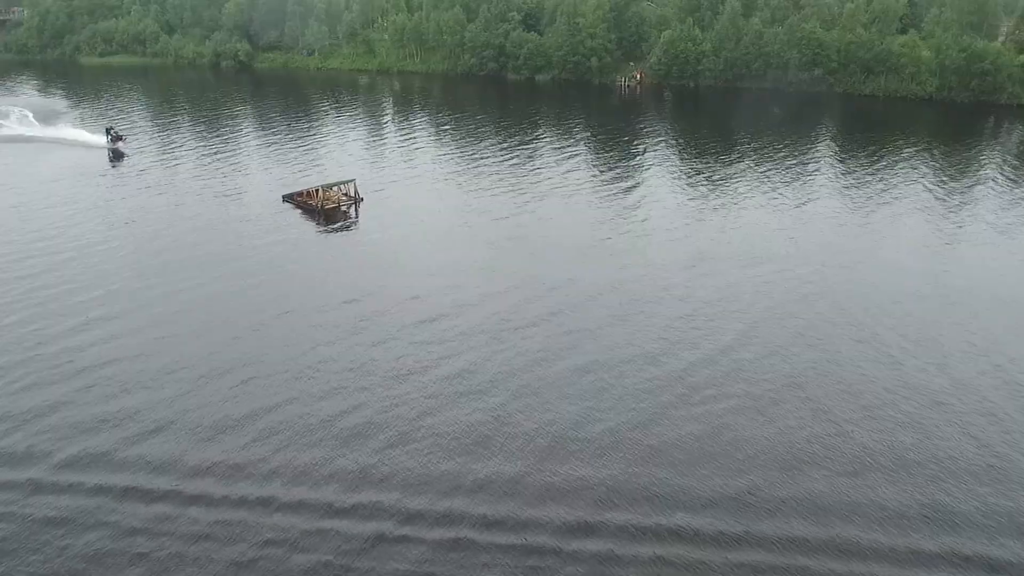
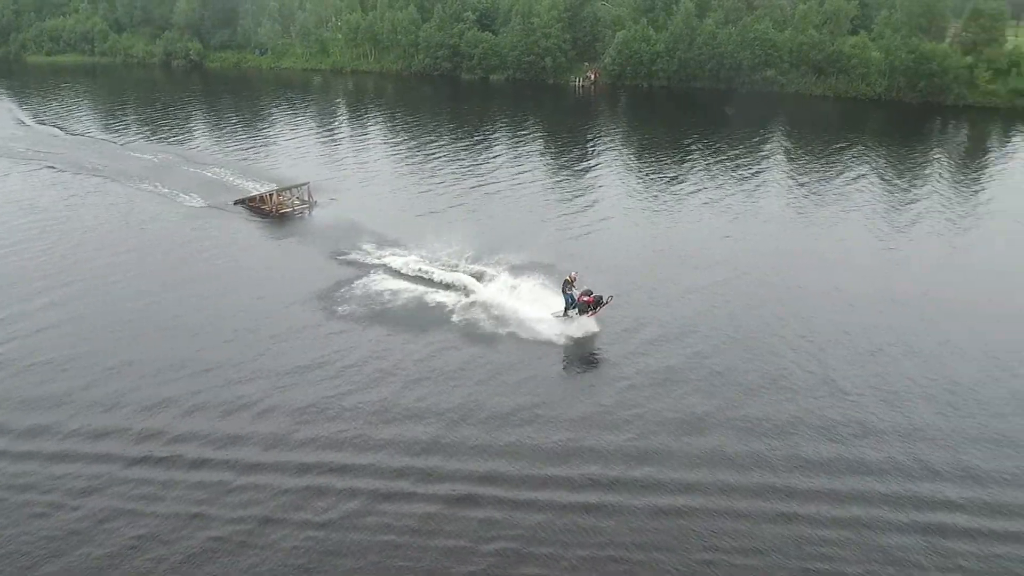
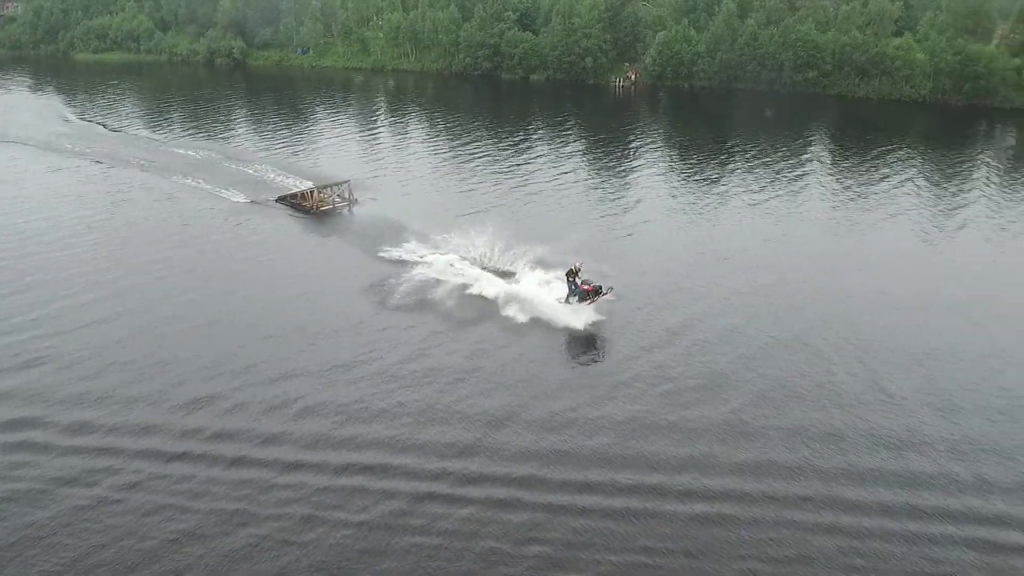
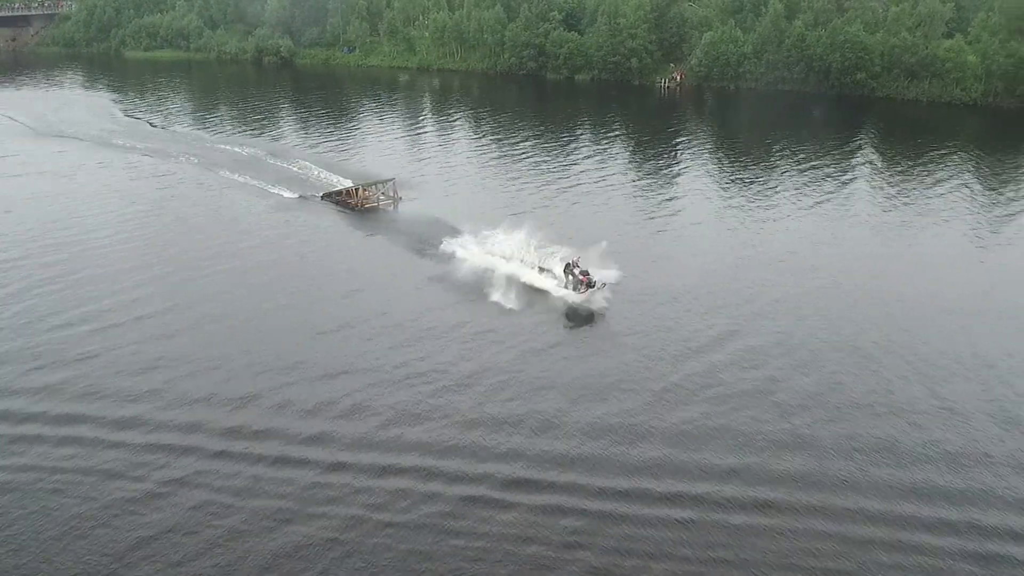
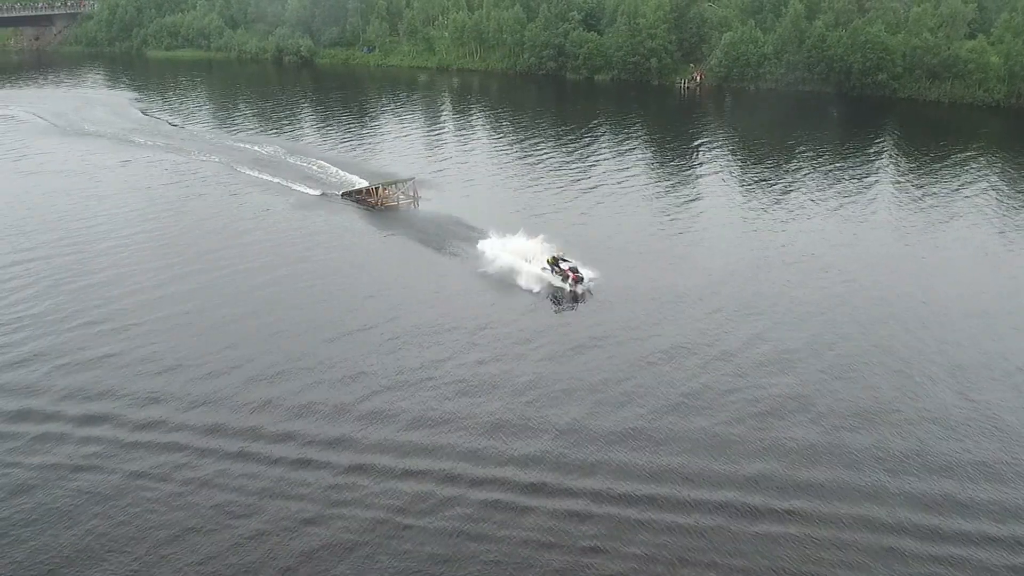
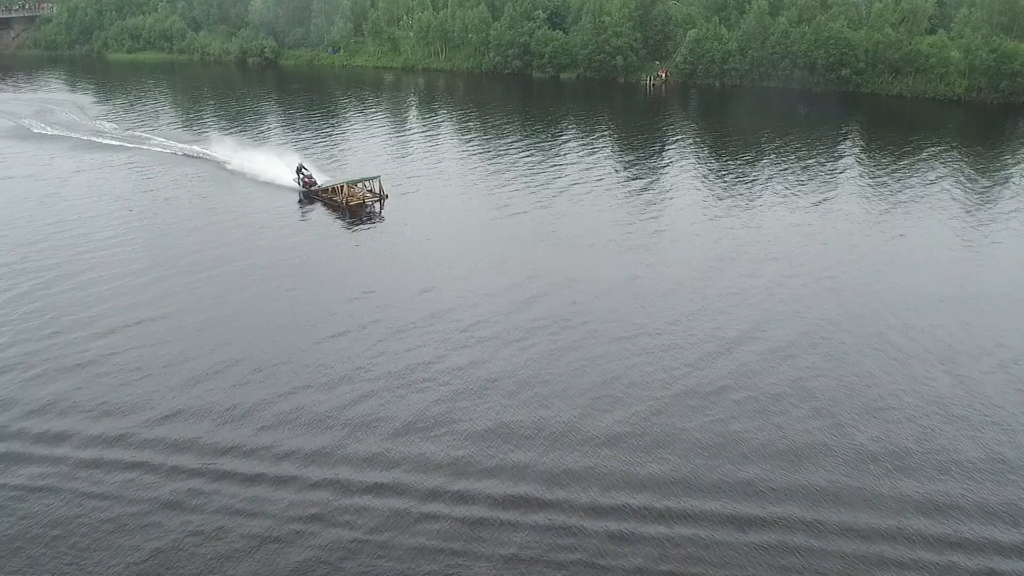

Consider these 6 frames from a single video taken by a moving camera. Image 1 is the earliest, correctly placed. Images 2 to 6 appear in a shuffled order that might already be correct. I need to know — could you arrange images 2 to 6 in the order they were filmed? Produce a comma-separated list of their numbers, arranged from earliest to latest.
6, 5, 4, 3, 2
